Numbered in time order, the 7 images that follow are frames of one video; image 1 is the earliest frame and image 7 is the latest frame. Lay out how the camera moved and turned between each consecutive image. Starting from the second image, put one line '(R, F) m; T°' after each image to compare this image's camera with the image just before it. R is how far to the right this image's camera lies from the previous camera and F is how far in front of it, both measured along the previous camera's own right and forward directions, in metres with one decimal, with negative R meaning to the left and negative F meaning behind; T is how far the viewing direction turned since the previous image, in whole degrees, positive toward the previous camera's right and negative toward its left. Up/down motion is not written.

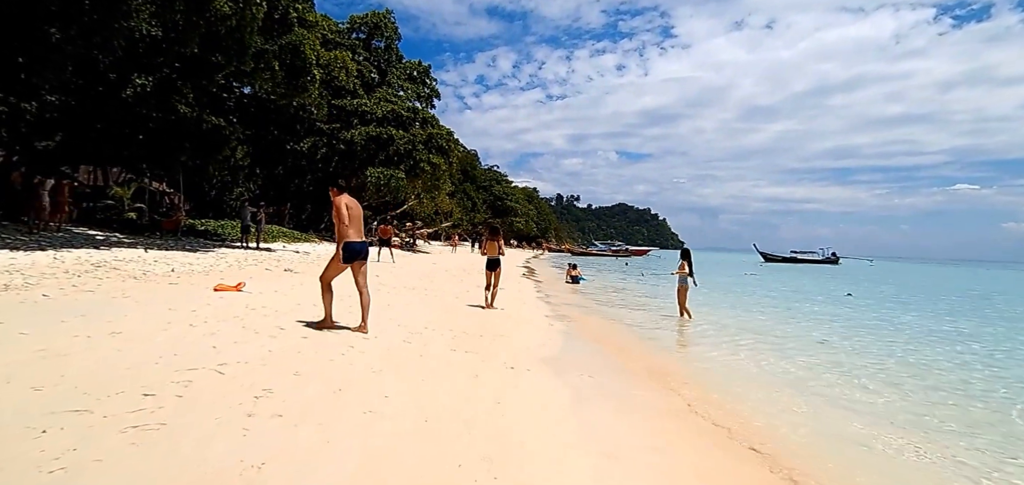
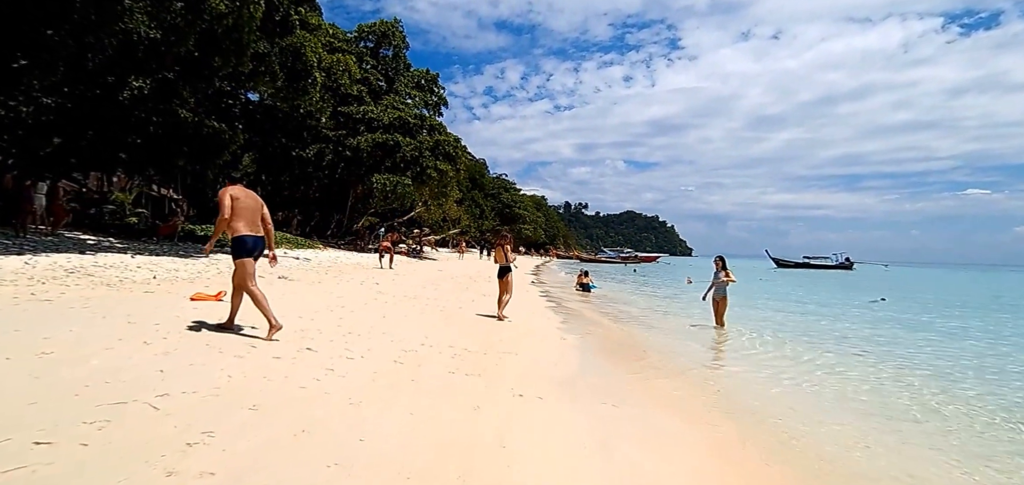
(0.0, +0.8) m; -1°
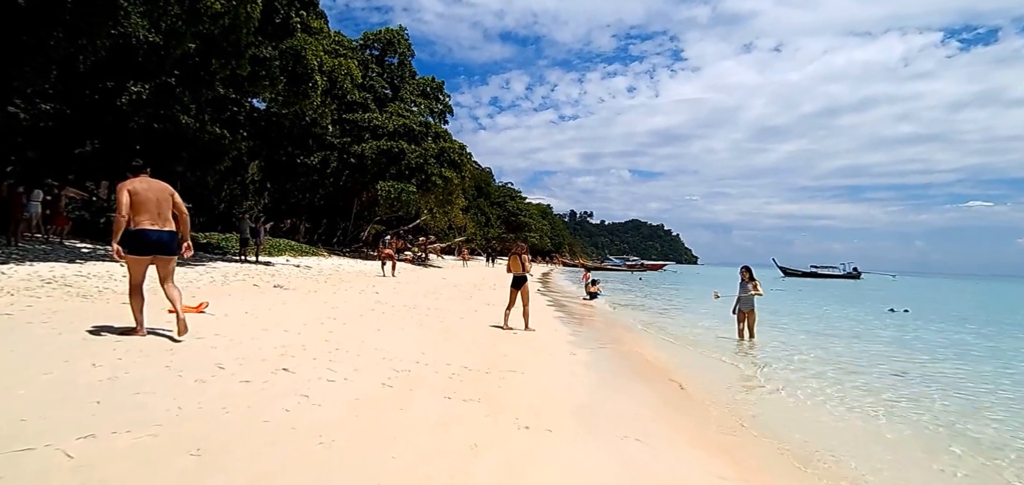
(0.0, +0.6) m; -1°
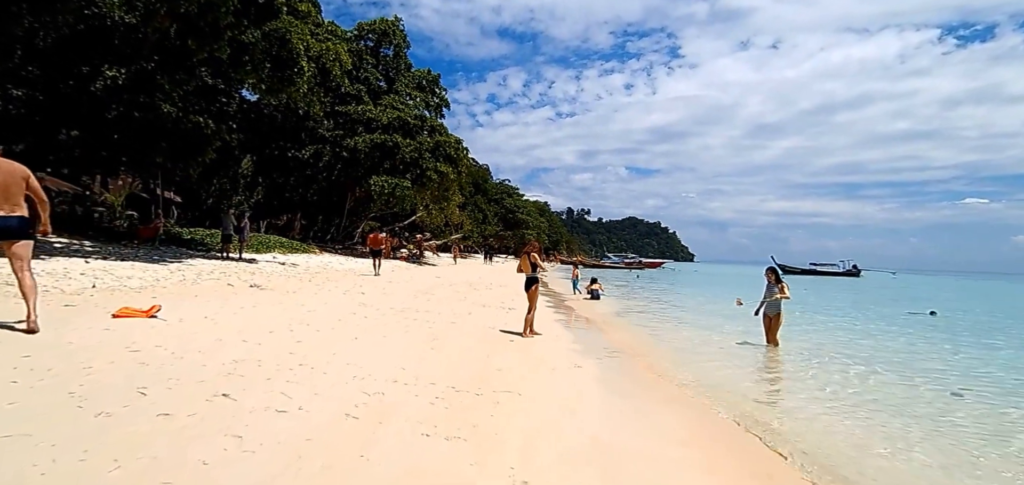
(0.0, +0.9) m; 0°
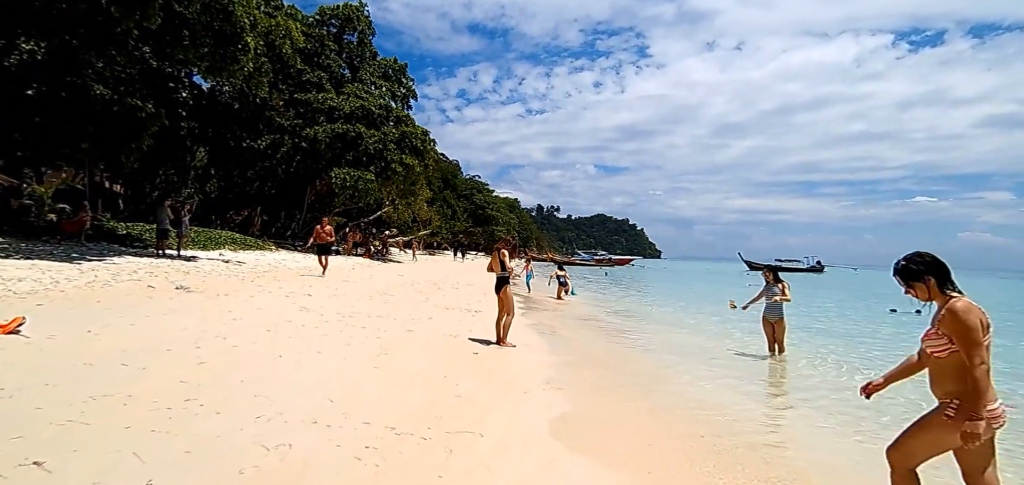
(+0.1, +1.1) m; +4°
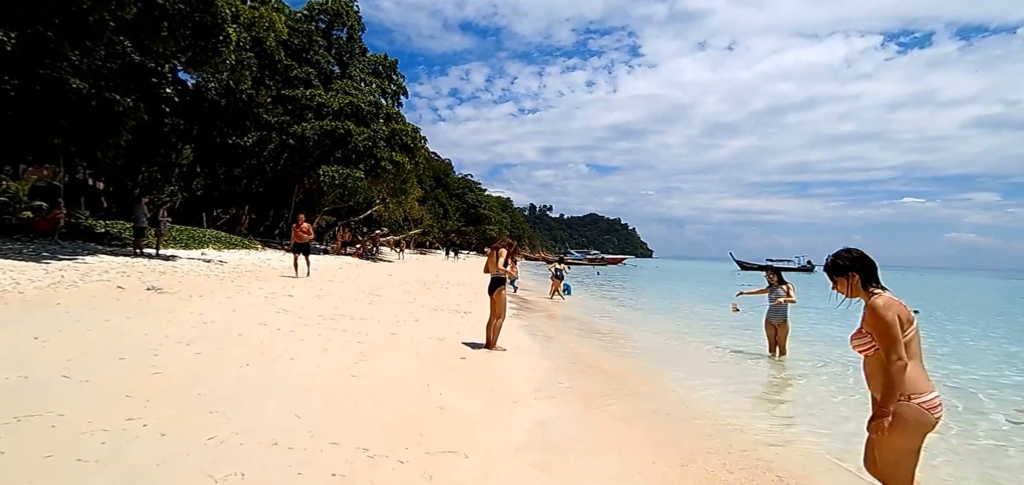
(0.0, +0.4) m; +1°
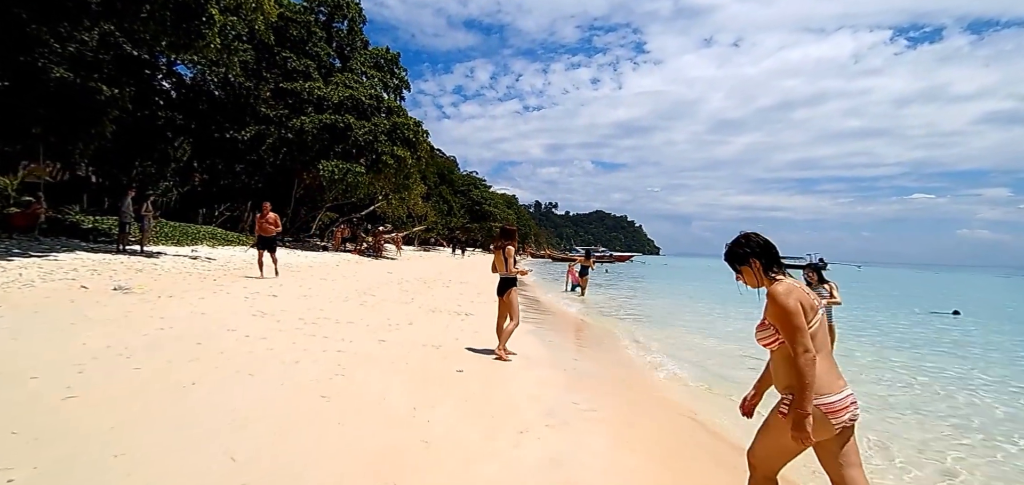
(0.0, +0.9) m; -1°
